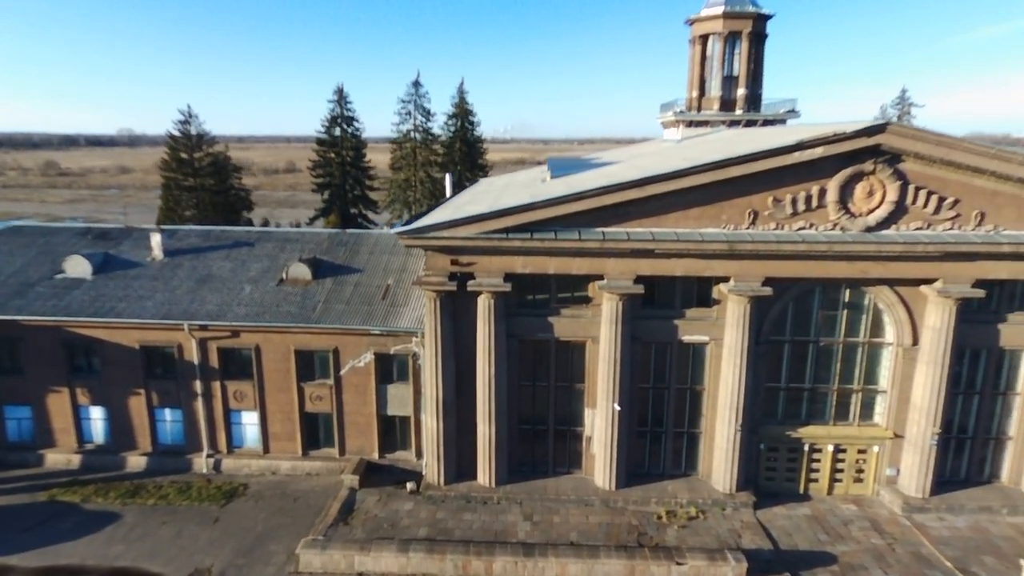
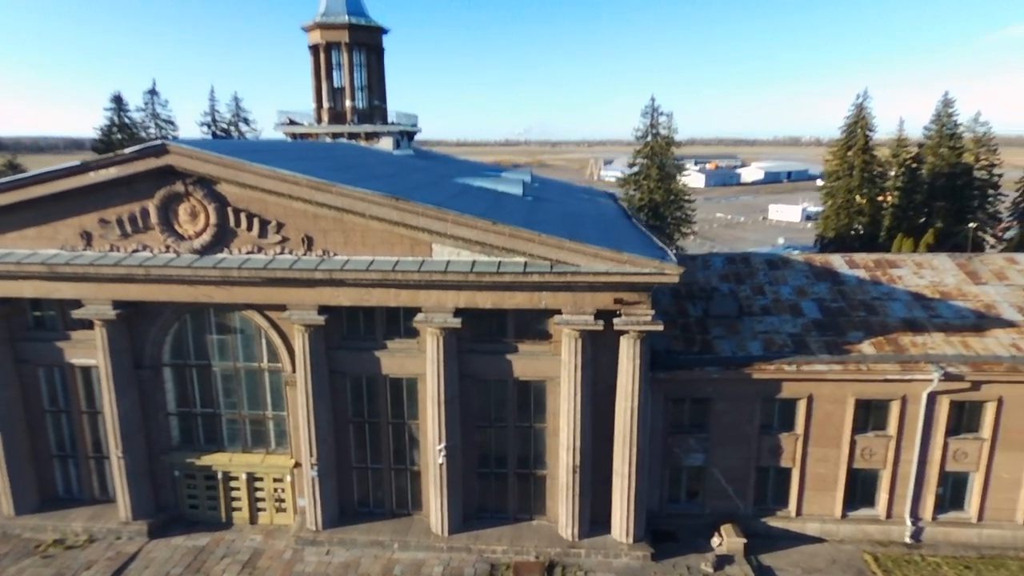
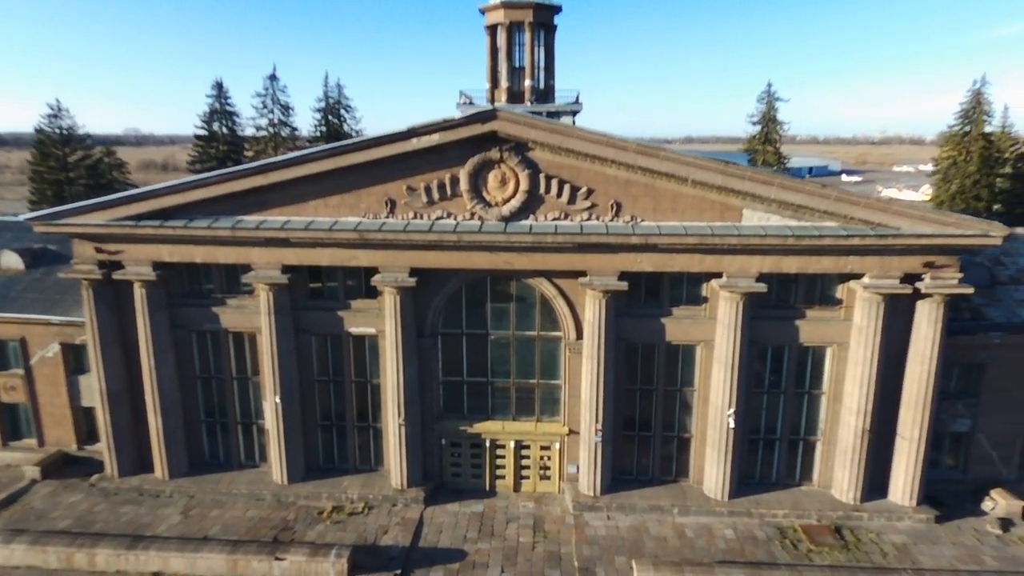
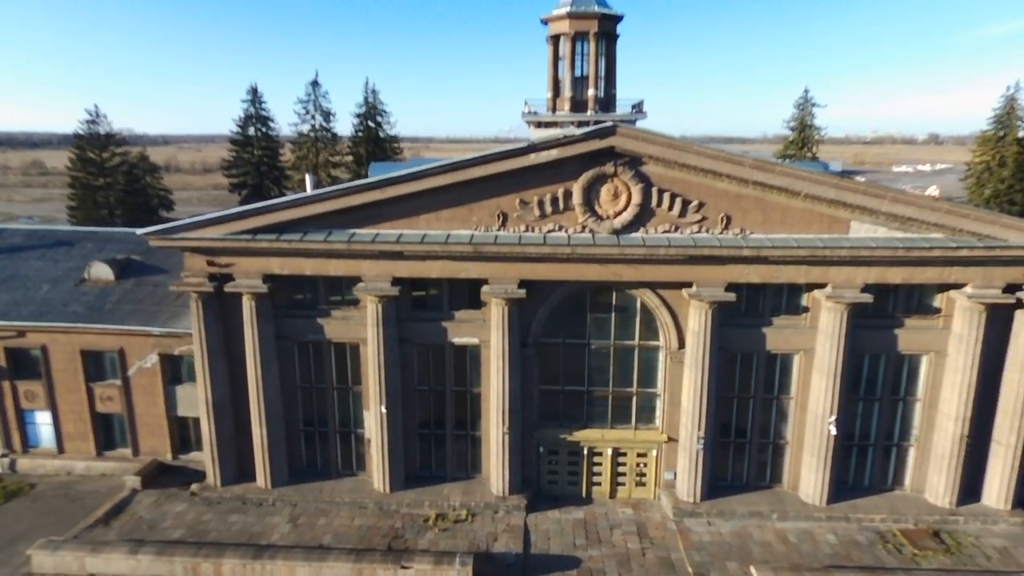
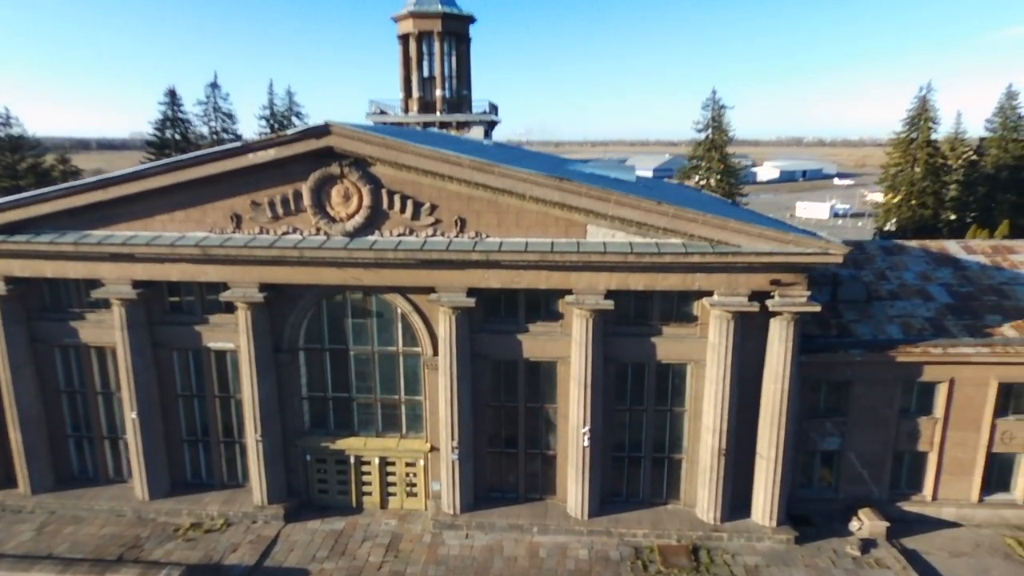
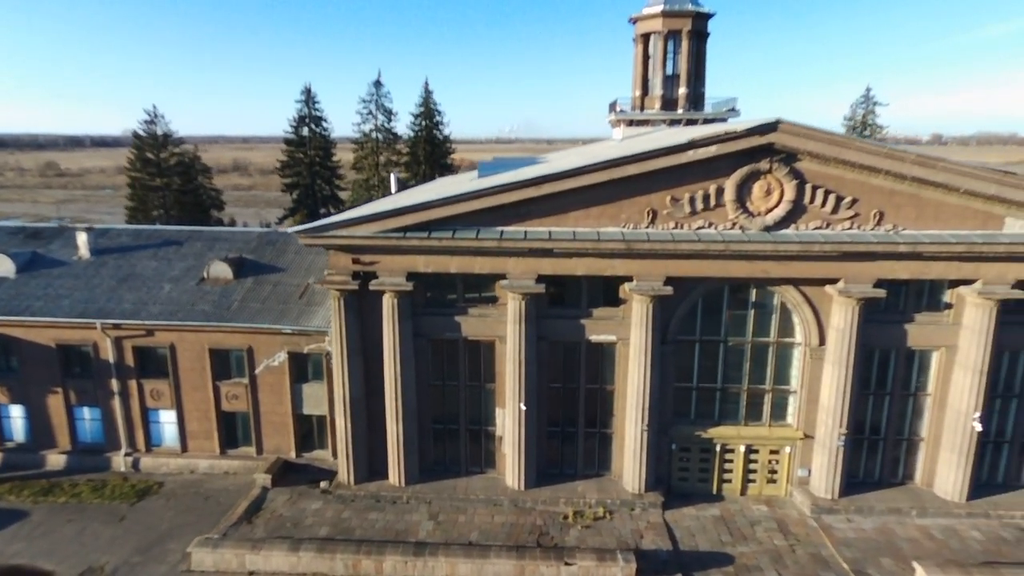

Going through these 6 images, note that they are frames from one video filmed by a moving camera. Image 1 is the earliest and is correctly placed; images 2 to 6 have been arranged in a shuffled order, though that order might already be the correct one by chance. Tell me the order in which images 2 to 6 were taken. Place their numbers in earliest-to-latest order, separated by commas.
6, 4, 3, 5, 2
